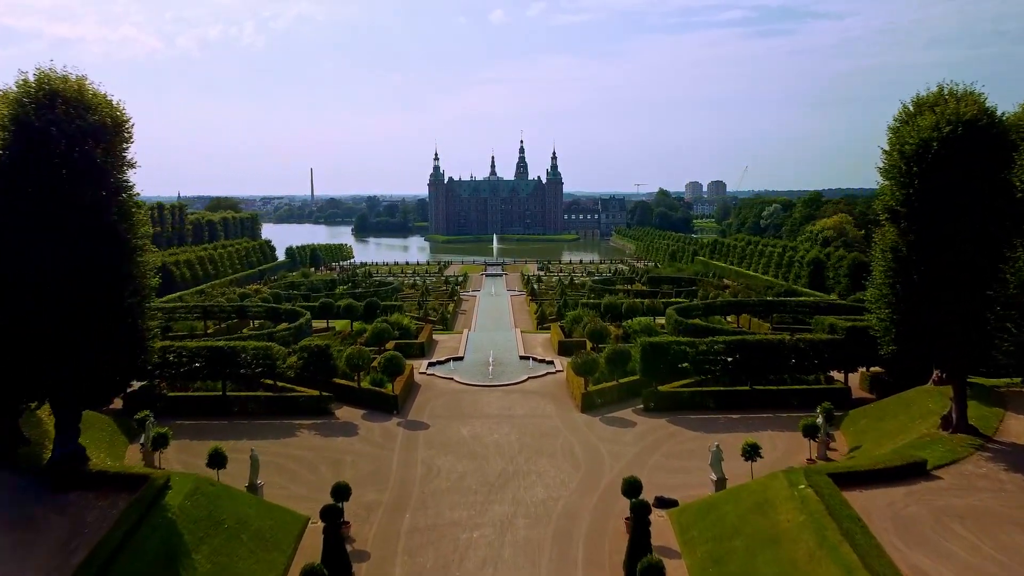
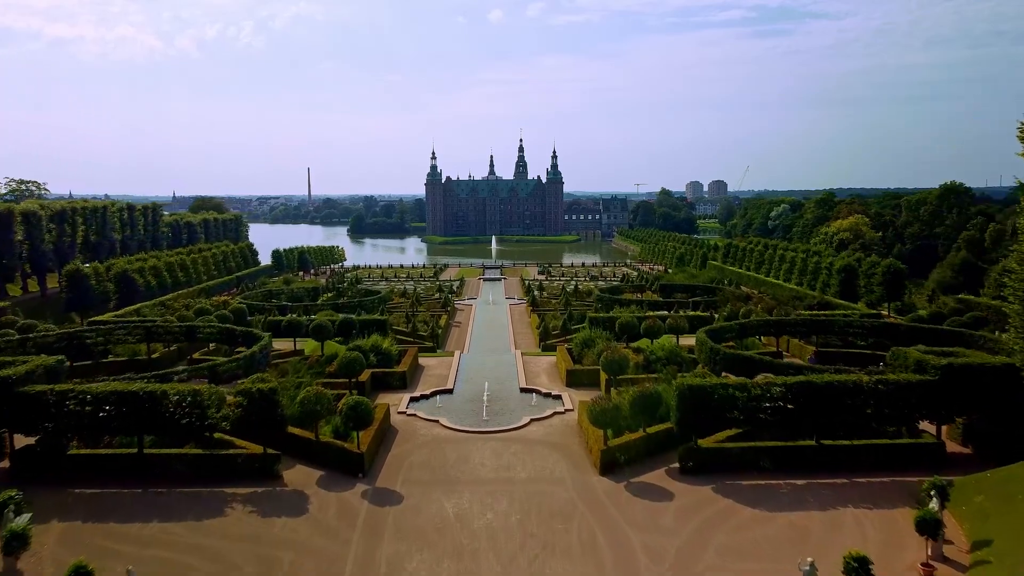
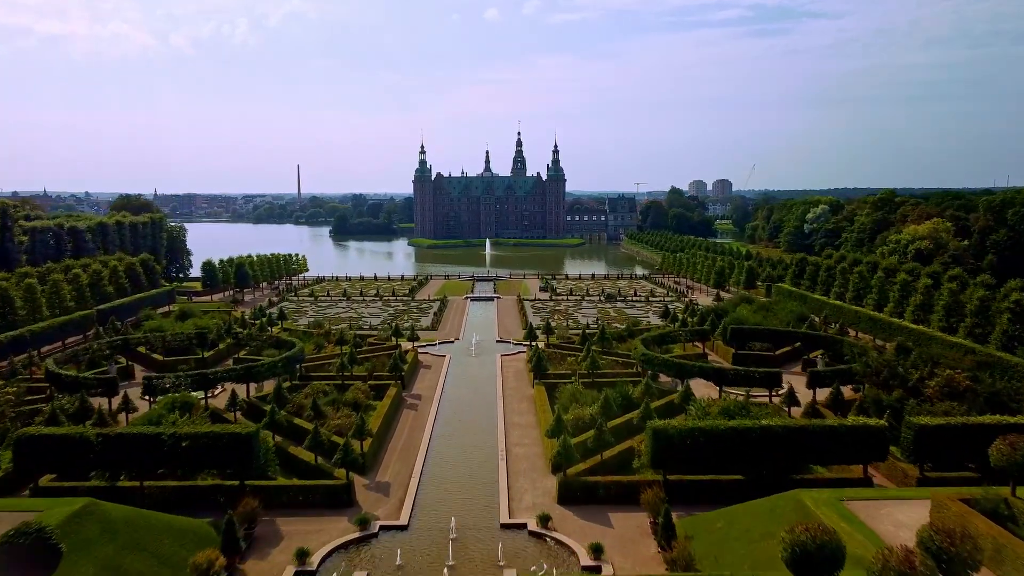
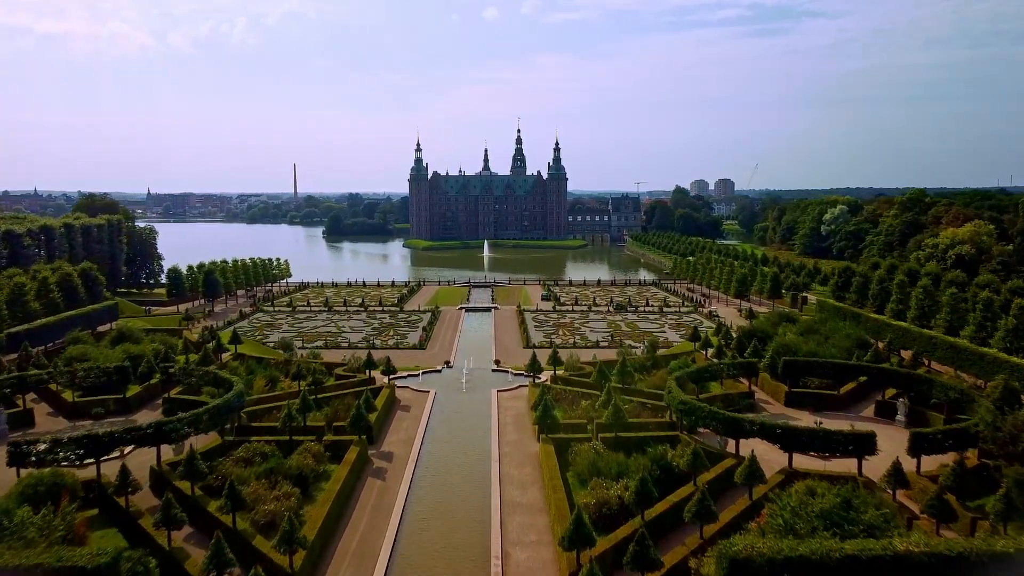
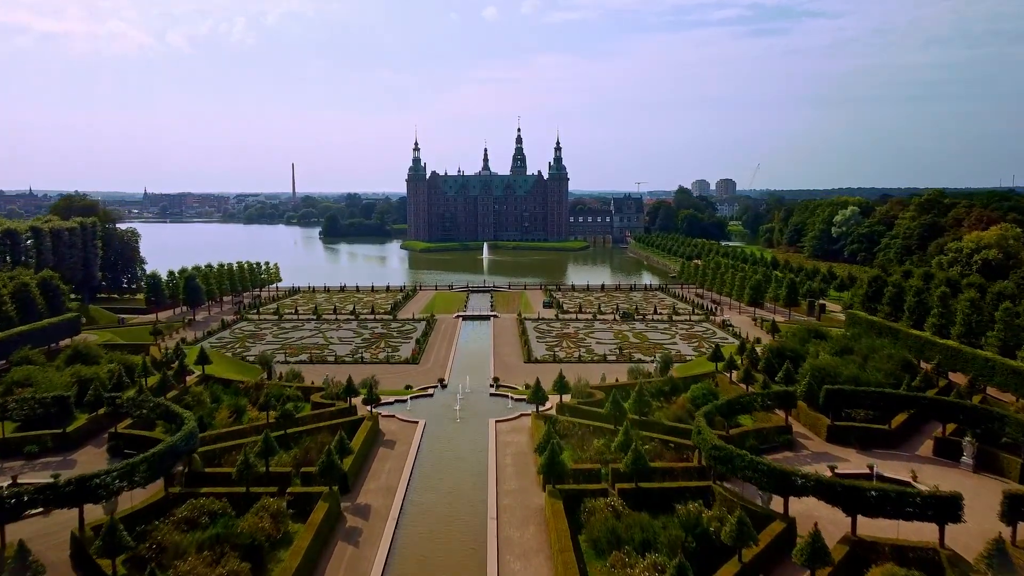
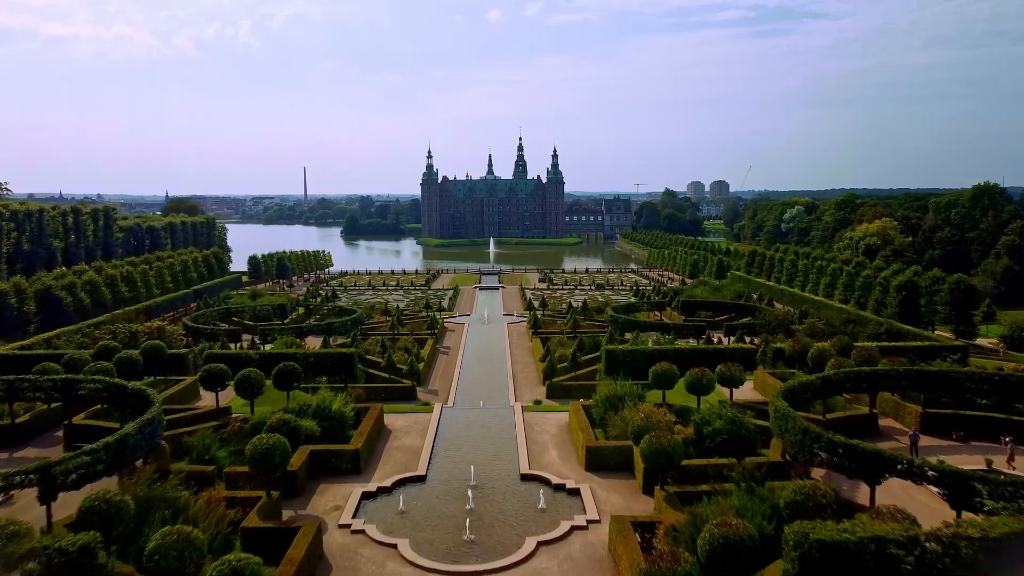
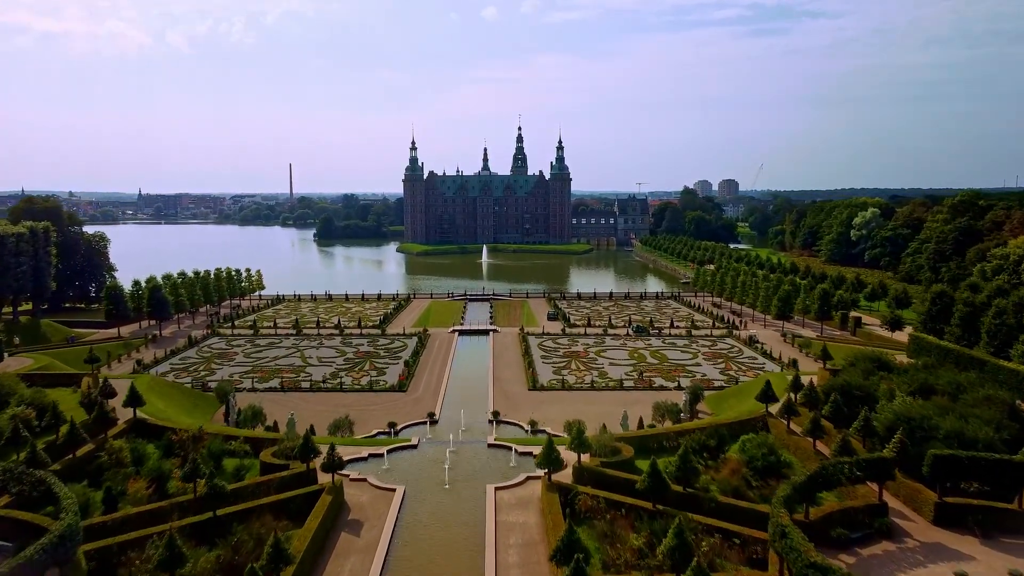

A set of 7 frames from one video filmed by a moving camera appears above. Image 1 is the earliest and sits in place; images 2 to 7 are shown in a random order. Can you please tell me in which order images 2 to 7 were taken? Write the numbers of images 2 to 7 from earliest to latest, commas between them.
2, 6, 3, 4, 5, 7
